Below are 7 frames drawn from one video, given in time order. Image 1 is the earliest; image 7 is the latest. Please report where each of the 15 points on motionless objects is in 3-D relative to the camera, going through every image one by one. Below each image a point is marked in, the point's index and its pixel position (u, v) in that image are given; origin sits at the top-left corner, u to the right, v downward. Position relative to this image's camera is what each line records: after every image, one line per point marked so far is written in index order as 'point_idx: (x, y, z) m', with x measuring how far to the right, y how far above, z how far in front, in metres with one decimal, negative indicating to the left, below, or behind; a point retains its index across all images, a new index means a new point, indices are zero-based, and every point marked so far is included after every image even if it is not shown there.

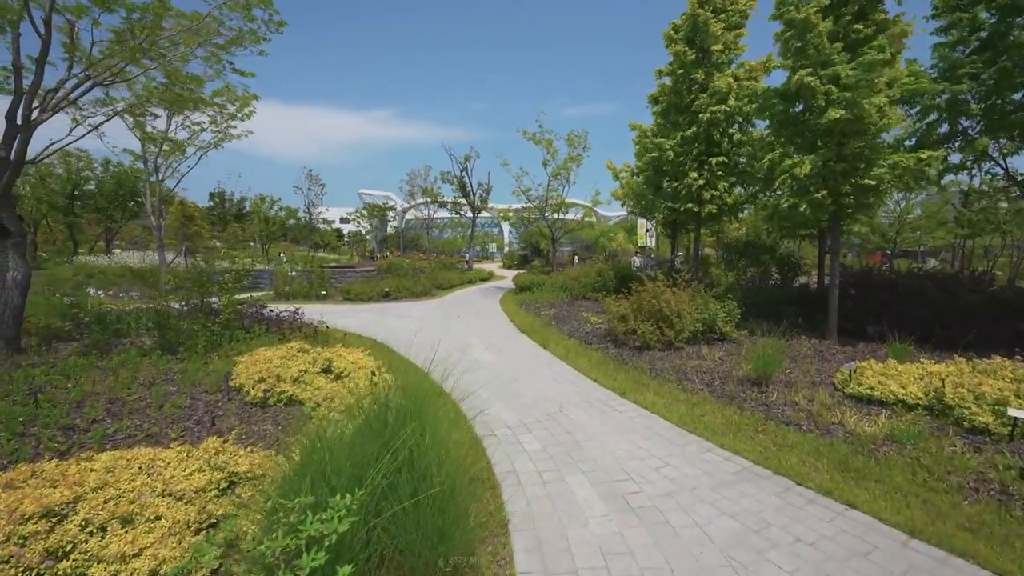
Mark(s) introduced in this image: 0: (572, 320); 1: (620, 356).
0: (+1.6, -0.9, +11.3) m
1: (+2.1, -1.3, +8.1) m
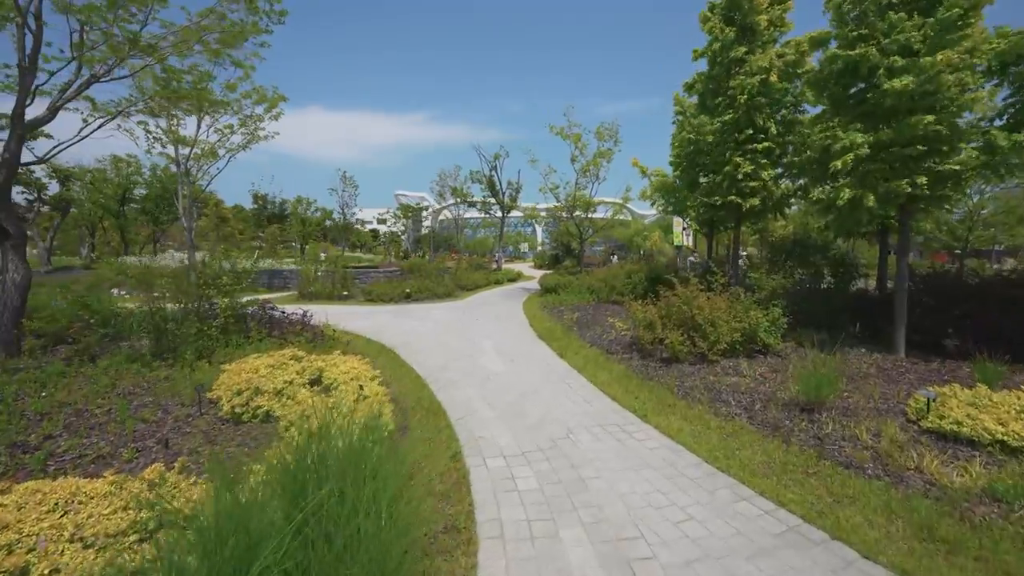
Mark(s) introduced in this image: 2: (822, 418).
0: (+2.1, -1.0, +10.5) m
1: (+2.3, -1.4, +7.2) m
2: (+3.6, -1.5, +4.9) m
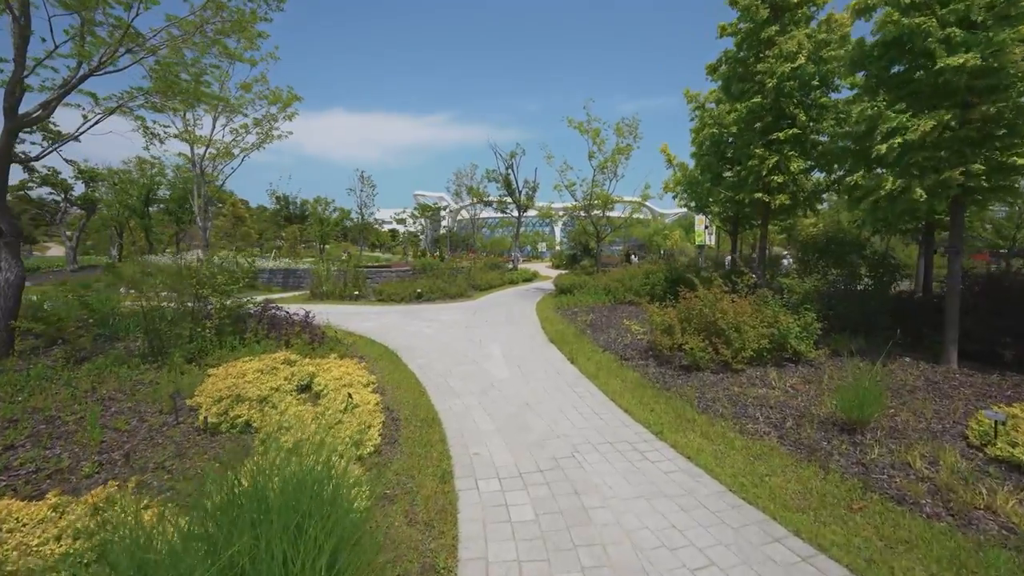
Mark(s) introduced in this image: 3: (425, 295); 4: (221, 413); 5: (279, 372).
0: (+2.3, -1.0, +9.9) m
1: (+2.4, -1.4, +6.6) m
2: (+3.6, -1.6, +4.3) m
3: (-3.3, -0.3, +16.2) m
4: (-3.1, -1.3, +4.5) m
5: (-3.1, -1.1, +5.6) m
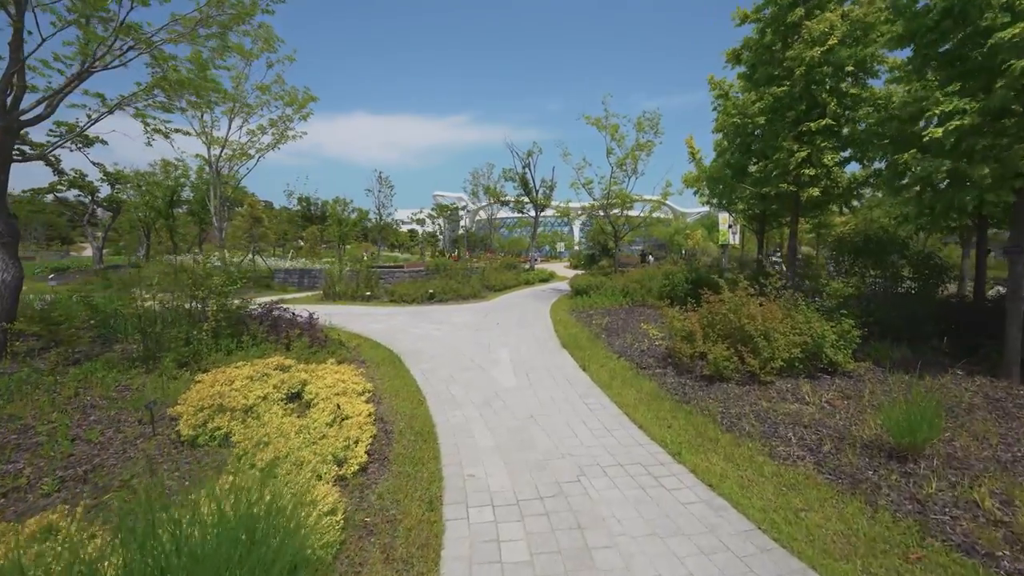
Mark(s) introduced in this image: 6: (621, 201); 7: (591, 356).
0: (+2.6, -1.0, +9.4) m
1: (+2.4, -1.5, +6.1) m
2: (+3.6, -1.6, +3.7) m
3: (-2.8, -0.3, +15.9) m
4: (-3.1, -1.4, +4.2) m
5: (-3.1, -1.2, +5.3) m
6: (+5.0, +4.0, +19.4) m
7: (+1.5, -1.3, +7.8) m
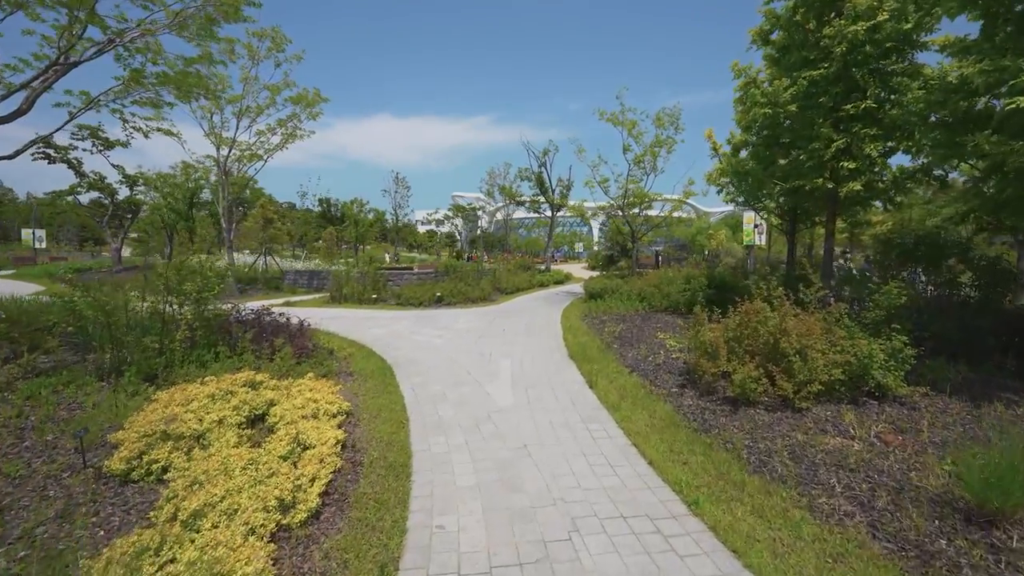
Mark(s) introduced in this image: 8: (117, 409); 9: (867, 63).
0: (+2.6, -1.2, +8.6) m
1: (+2.4, -1.6, +5.3) m
2: (+3.4, -1.7, +2.9) m
3: (-2.4, -0.4, +15.3) m
4: (-3.3, -1.5, +3.7) m
5: (-3.2, -1.3, +4.8) m
6: (+5.6, +3.9, +18.5) m
7: (+1.5, -1.4, +7.1) m
8: (-4.3, -1.3, +4.5) m
9: (+6.2, +3.9, +7.2) m
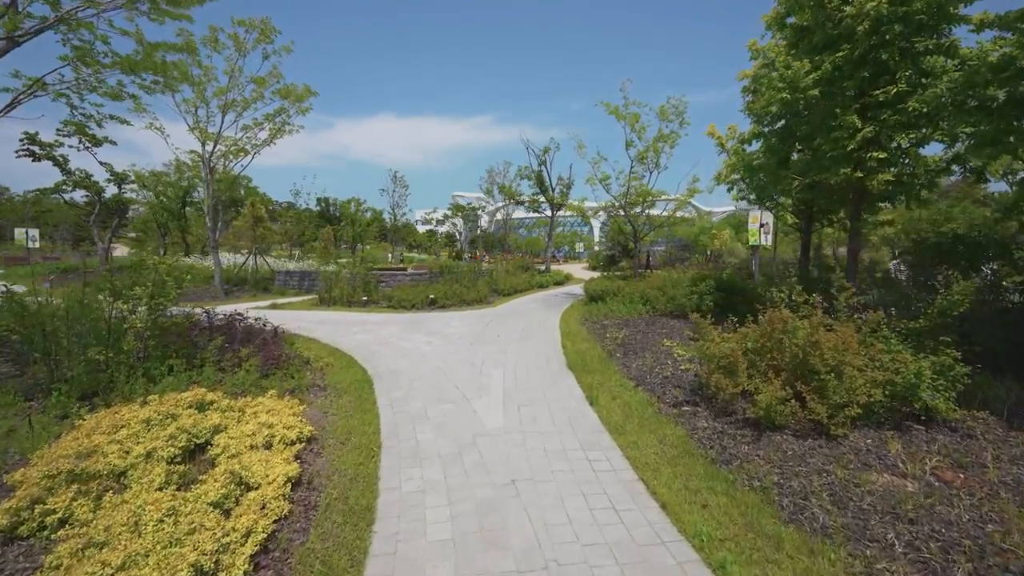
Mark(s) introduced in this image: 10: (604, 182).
0: (+2.5, -1.2, +7.9) m
1: (+2.2, -1.6, +4.6) m
2: (+3.3, -1.8, +2.2) m
3: (-2.5, -0.5, +14.6) m
4: (-3.4, -1.5, +3.0) m
5: (-3.3, -1.3, +4.1) m
6: (+5.5, +3.8, +17.8) m
7: (+1.4, -1.5, +6.4) m
8: (-4.4, -1.4, +3.8) m
9: (+6.1, +3.8, +6.5) m
10: (+3.6, +4.2, +16.6) m
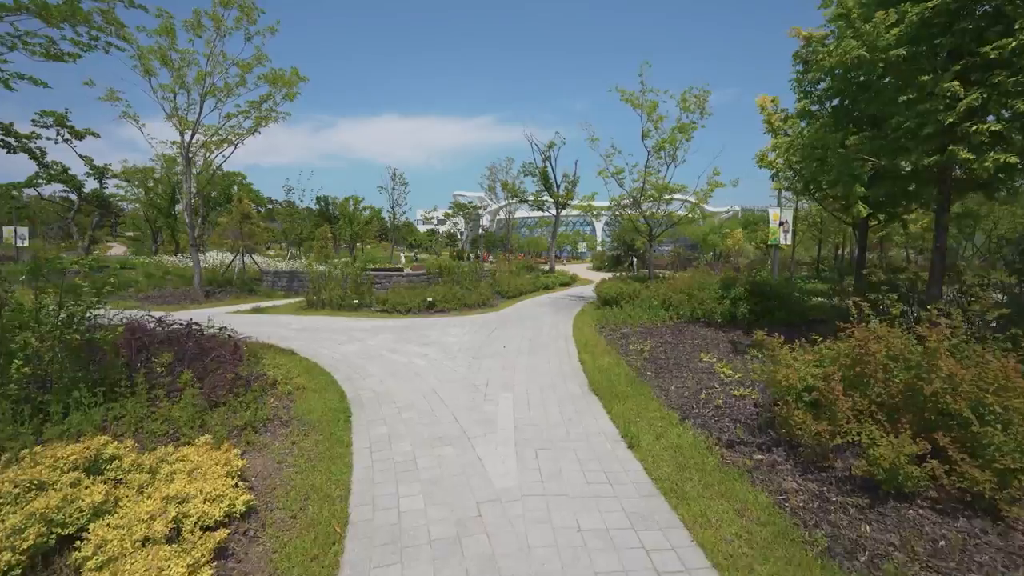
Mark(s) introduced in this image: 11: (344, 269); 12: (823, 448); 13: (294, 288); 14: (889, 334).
0: (+2.7, -1.3, +6.5) m
1: (+2.4, -1.7, +3.2) m
2: (+3.4, -1.9, +0.8) m
3: (-2.4, -0.6, +13.3) m
4: (-3.3, -1.6, +1.7) m
5: (-3.2, -1.4, +2.8) m
6: (+5.7, +3.7, +16.4) m
7: (+1.5, -1.6, +5.0) m
8: (-4.2, -1.4, +2.5) m
9: (+6.3, +3.7, +5.2) m
10: (+3.8, +4.1, +15.2) m
11: (-5.9, +0.7, +14.6) m
12: (+2.7, -1.4, +3.7) m
13: (-8.8, 0.0, +17.0) m
14: (+3.4, -0.4, +3.8) m
